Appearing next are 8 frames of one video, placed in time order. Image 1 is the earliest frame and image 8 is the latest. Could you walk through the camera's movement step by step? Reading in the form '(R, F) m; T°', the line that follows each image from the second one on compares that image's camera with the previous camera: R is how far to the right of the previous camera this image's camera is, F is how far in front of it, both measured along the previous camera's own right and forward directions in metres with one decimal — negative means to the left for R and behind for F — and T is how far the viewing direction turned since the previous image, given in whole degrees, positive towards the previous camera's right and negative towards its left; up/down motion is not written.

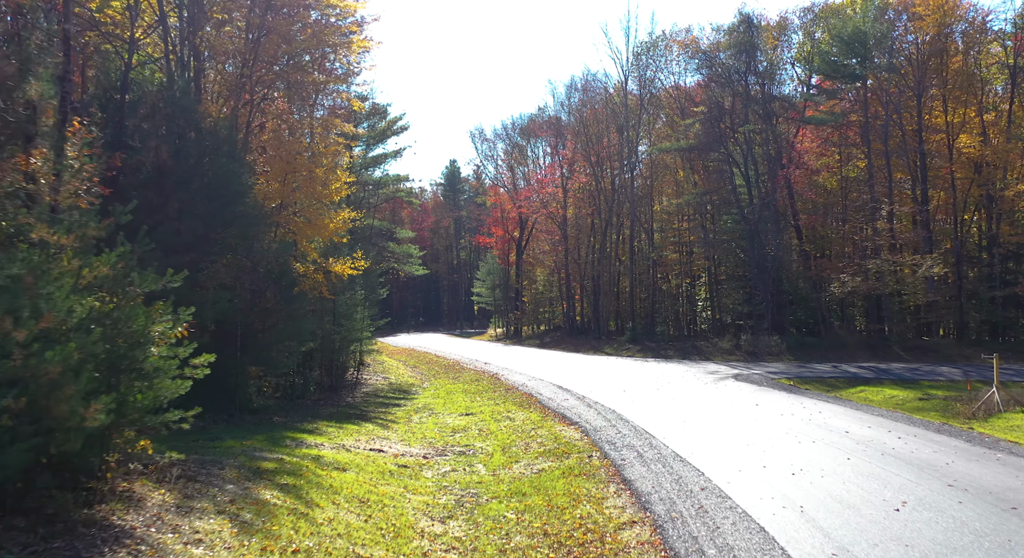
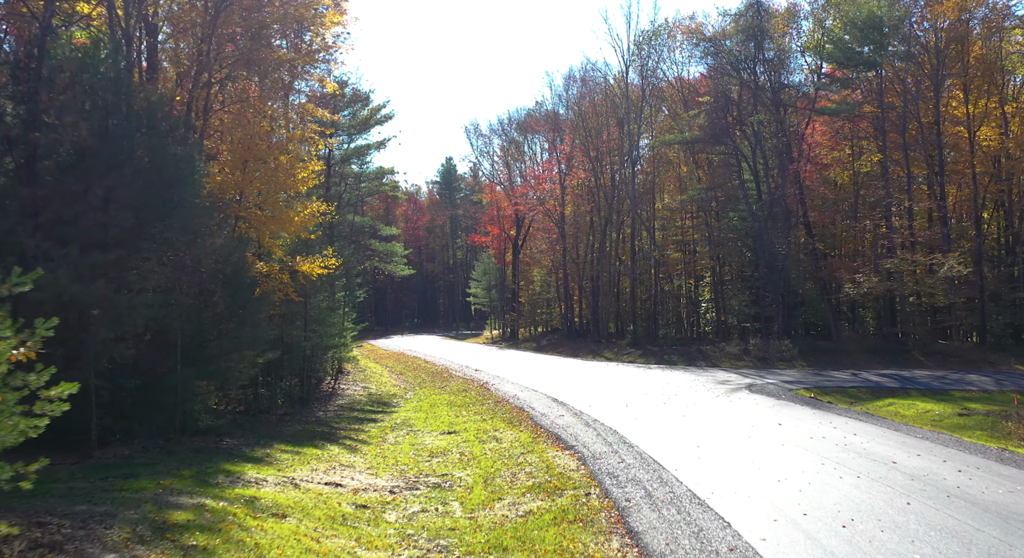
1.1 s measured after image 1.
(+0.2, +2.1) m; 0°
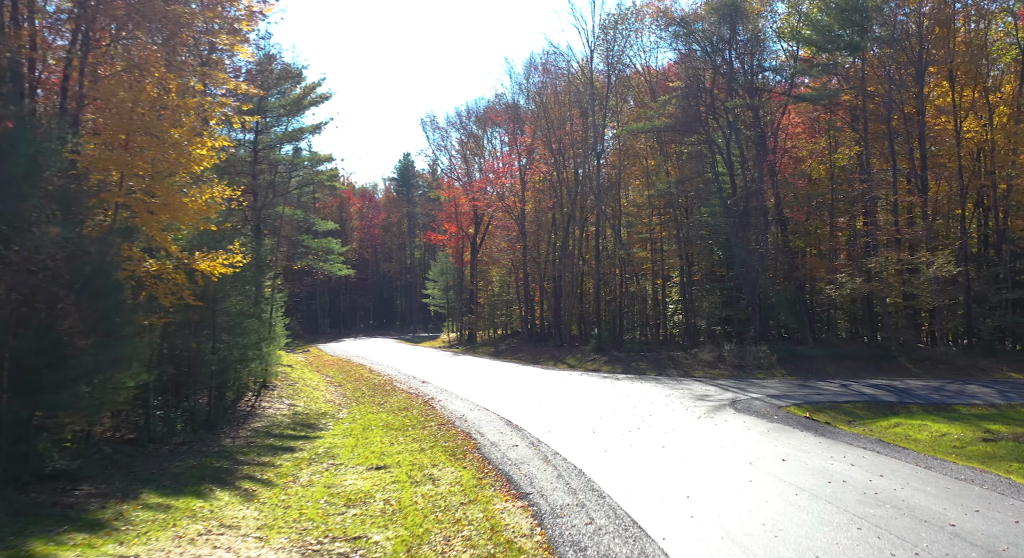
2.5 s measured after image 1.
(+0.3, +2.9) m; +3°
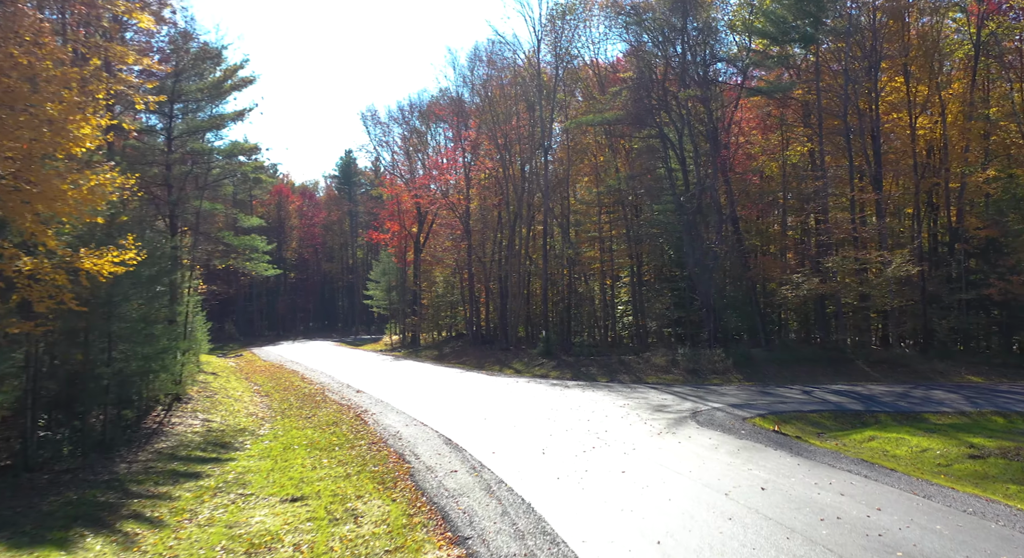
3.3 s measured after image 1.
(+0.1, +1.8) m; +4°
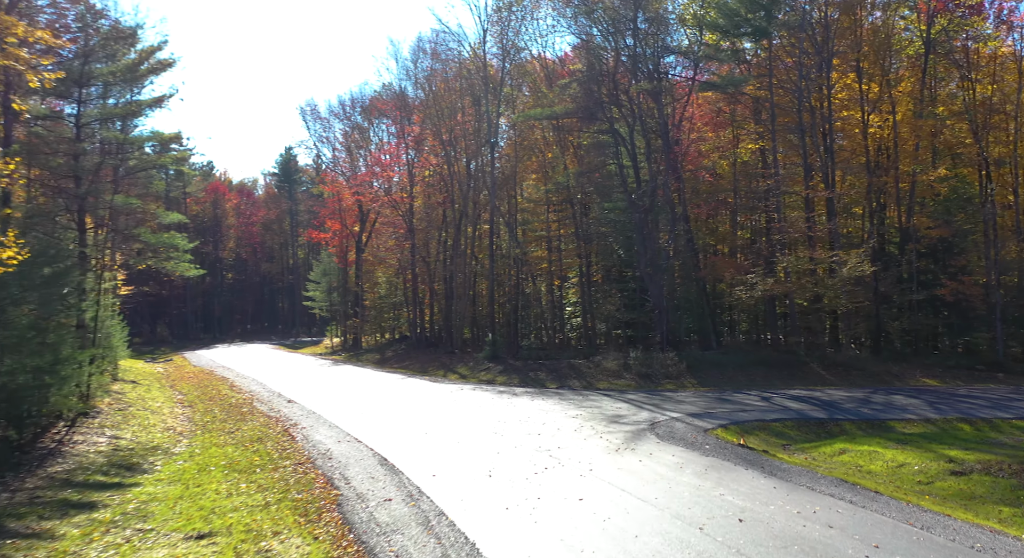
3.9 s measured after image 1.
(+0.1, +1.4) m; +4°
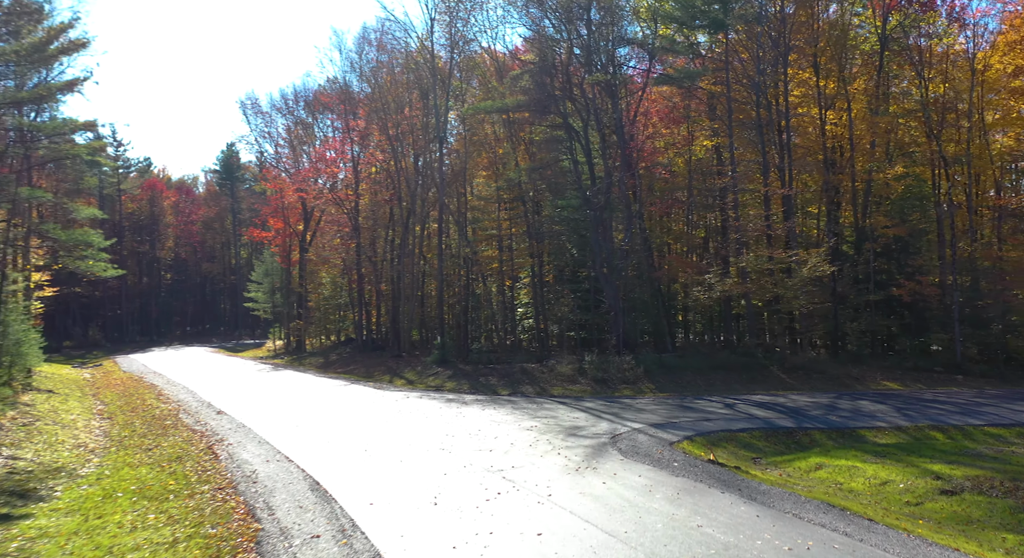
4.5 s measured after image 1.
(0.0, +1.3) m; +4°
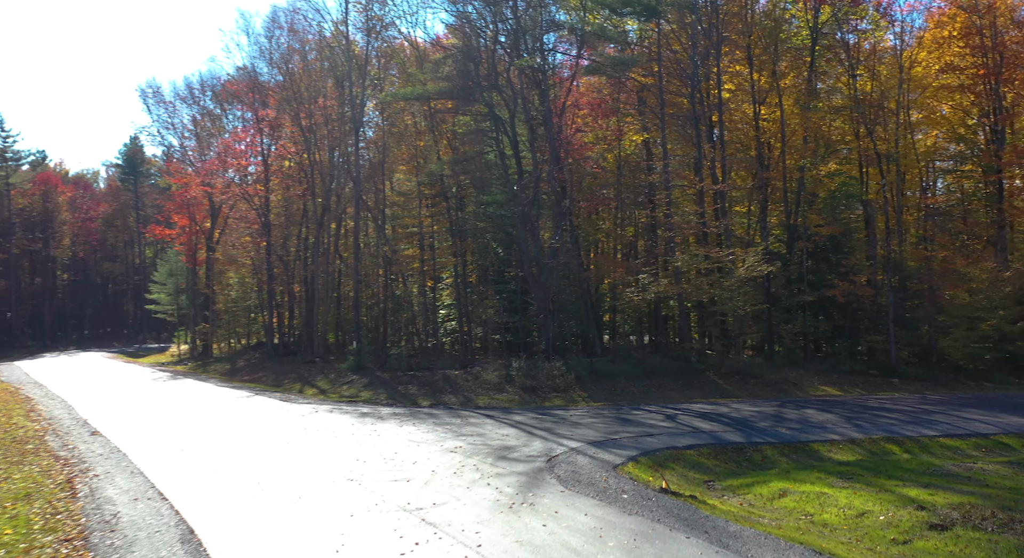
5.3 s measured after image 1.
(0.0, +1.9) m; +6°
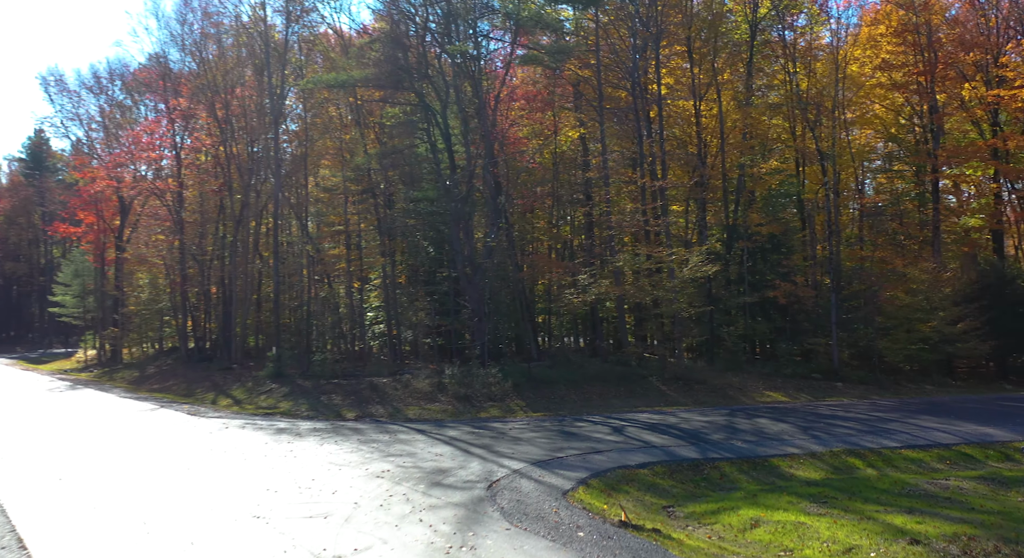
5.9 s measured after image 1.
(-0.1, +1.5) m; +5°
